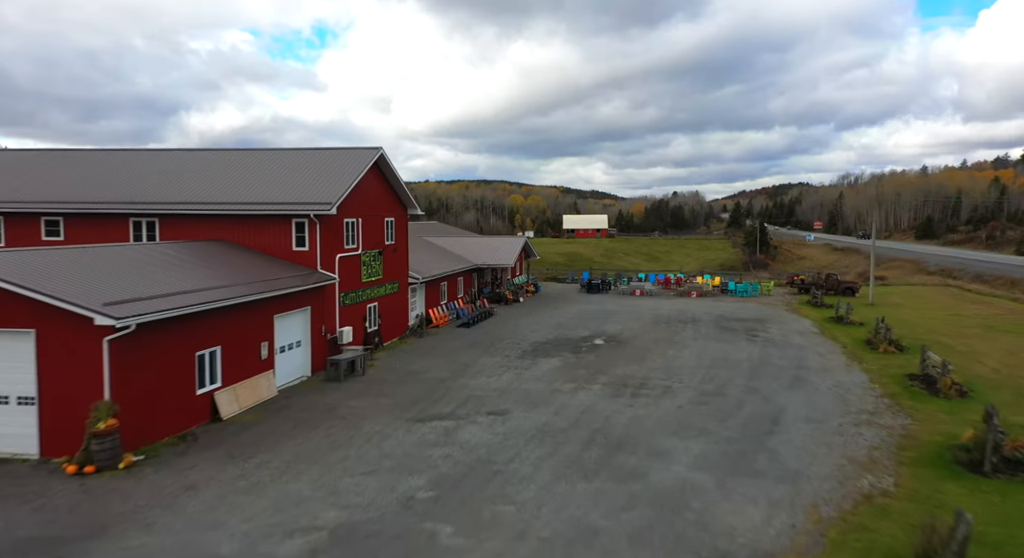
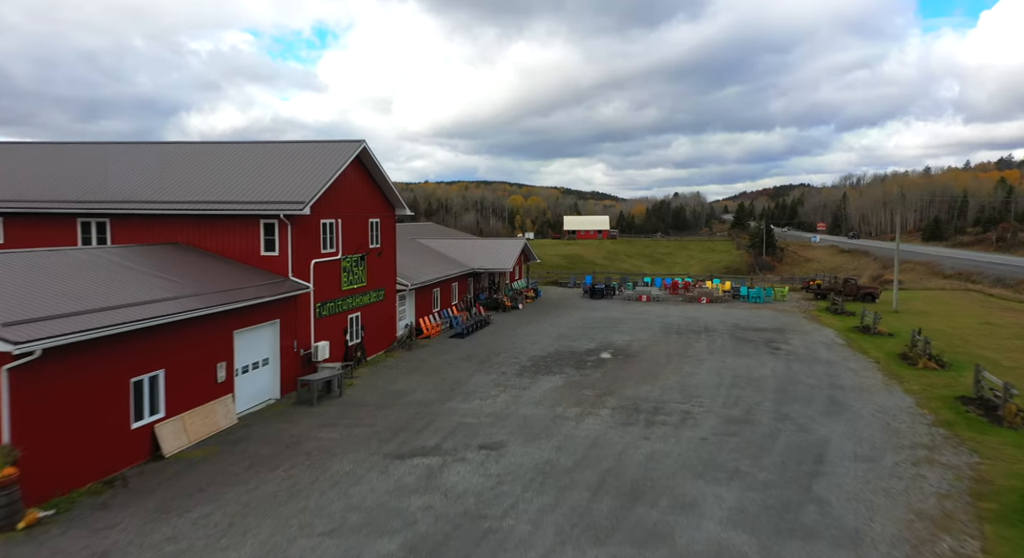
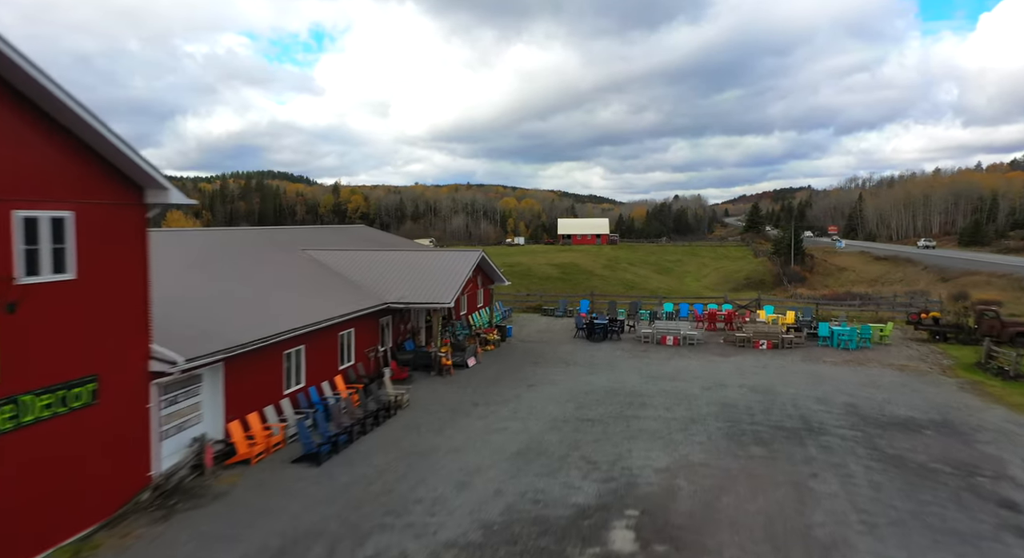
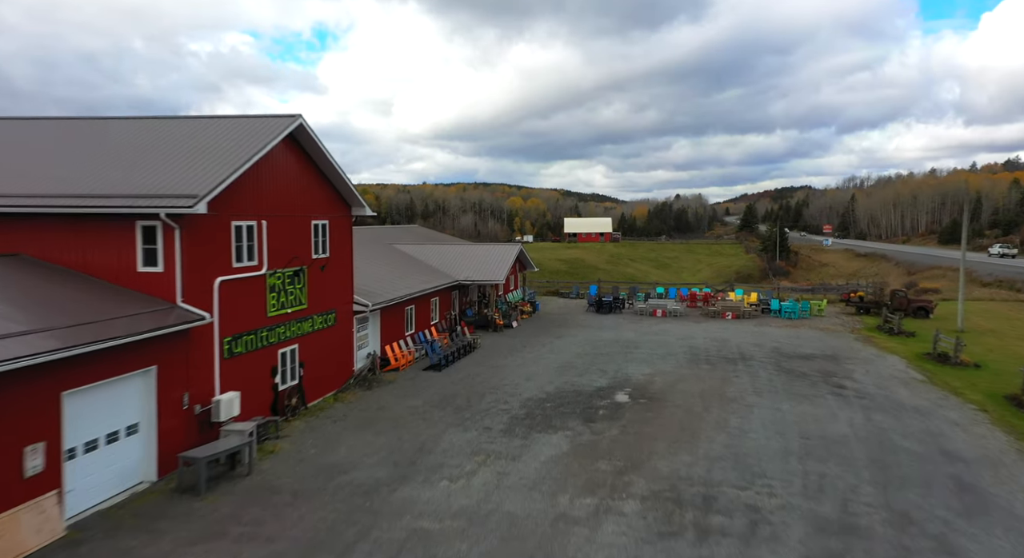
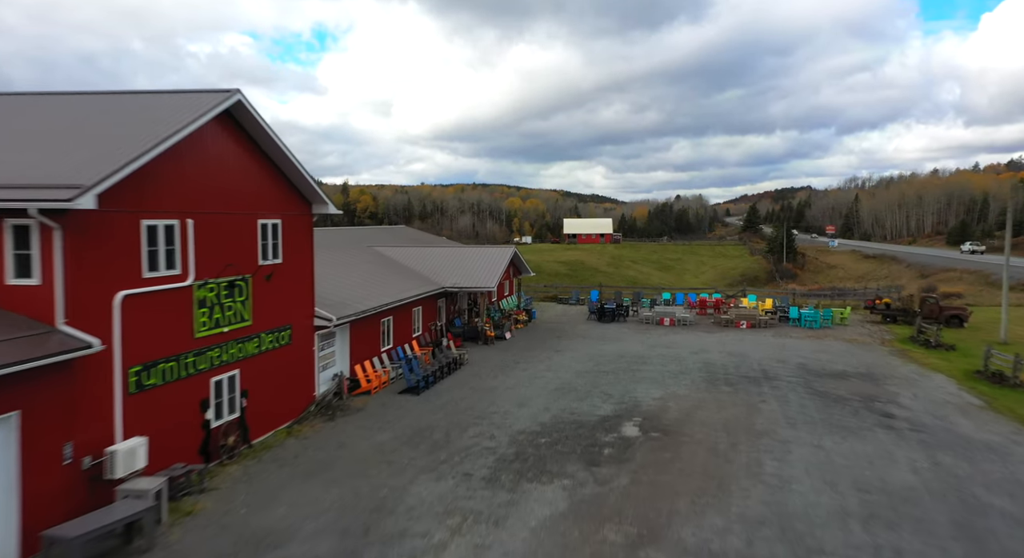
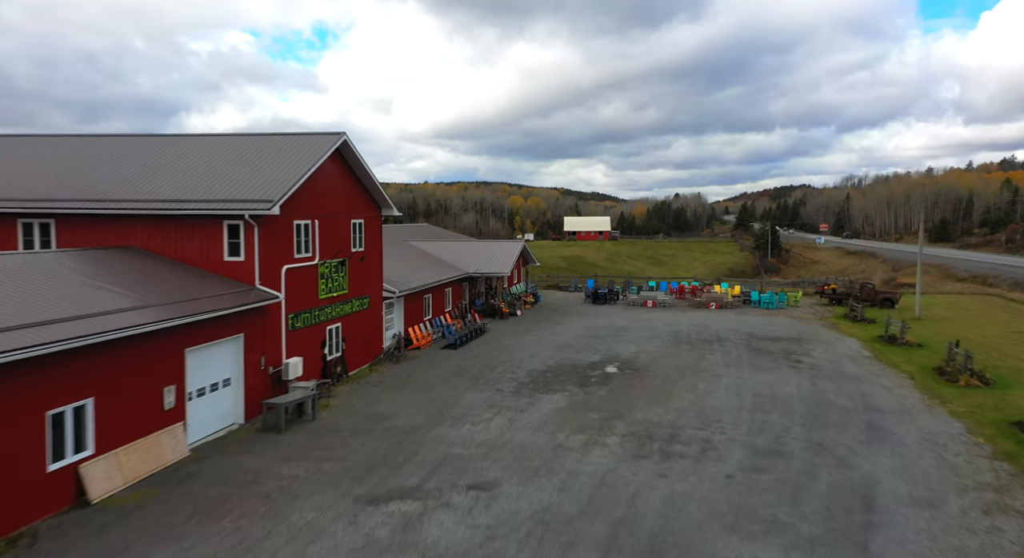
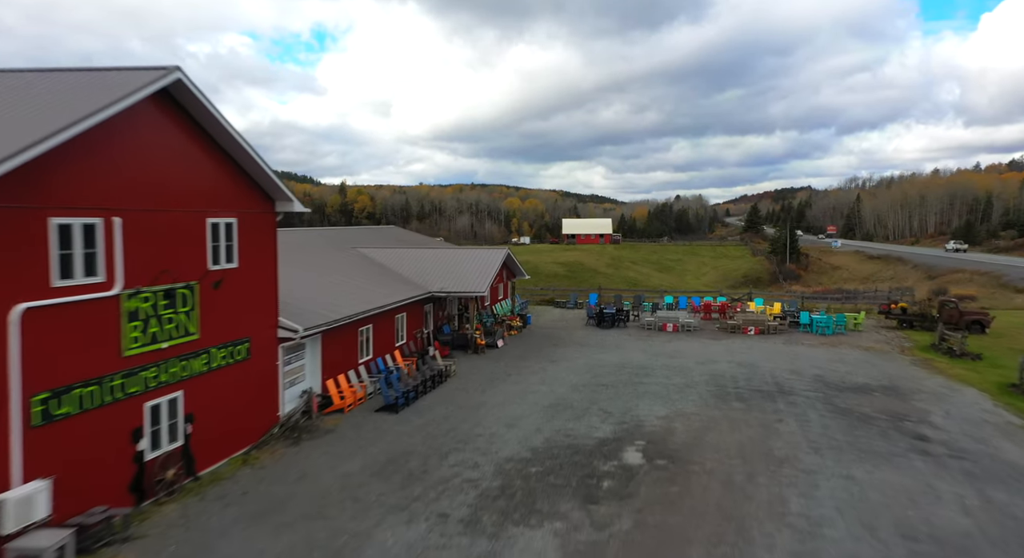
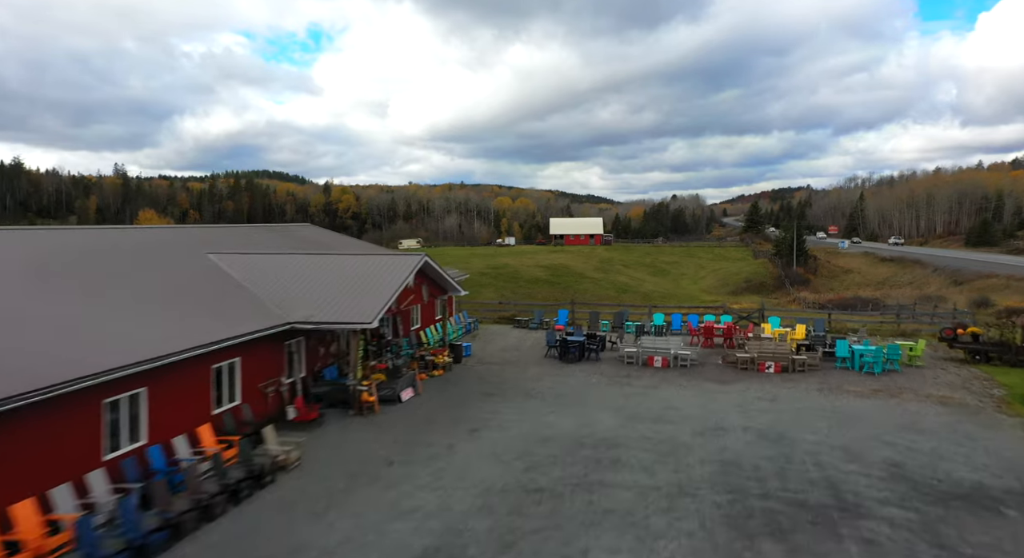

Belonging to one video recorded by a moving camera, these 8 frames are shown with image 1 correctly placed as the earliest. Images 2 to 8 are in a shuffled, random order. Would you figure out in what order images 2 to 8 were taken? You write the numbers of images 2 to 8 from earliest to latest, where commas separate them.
2, 6, 4, 5, 7, 3, 8
